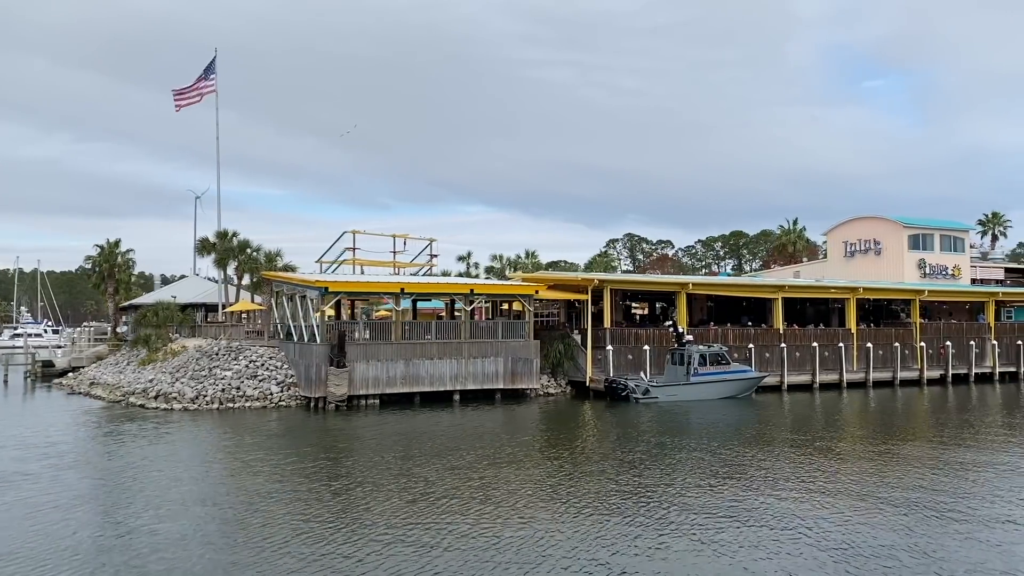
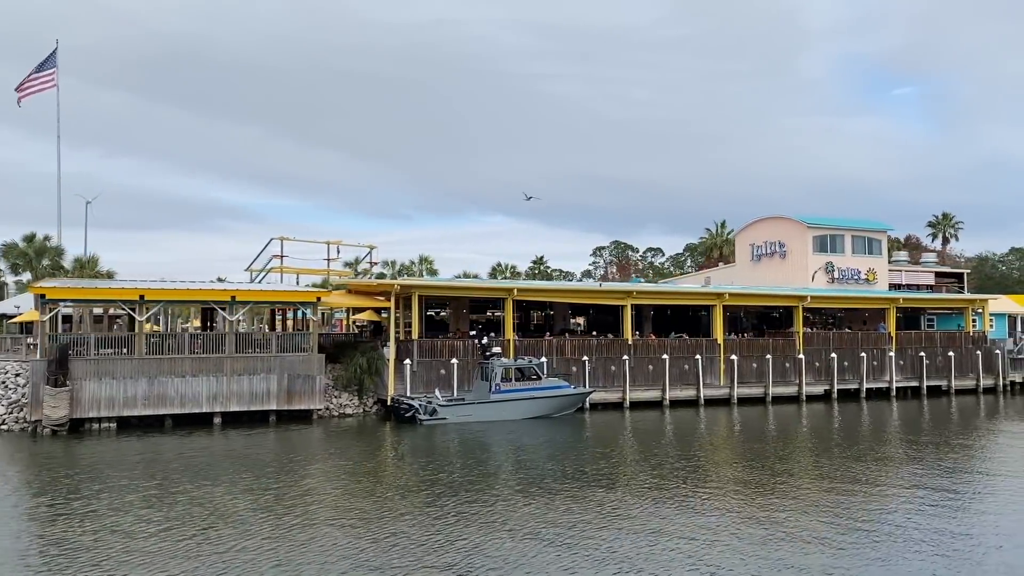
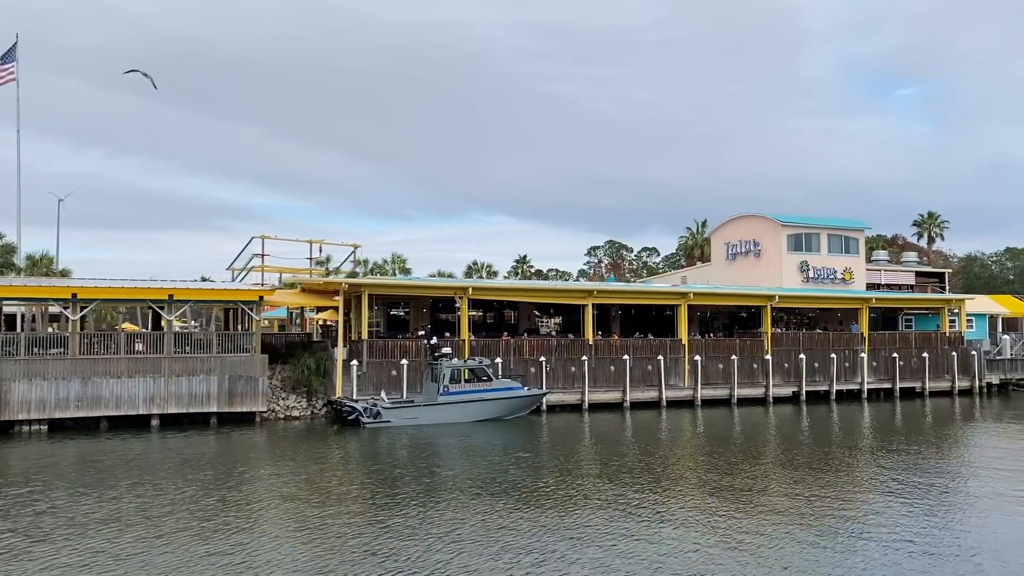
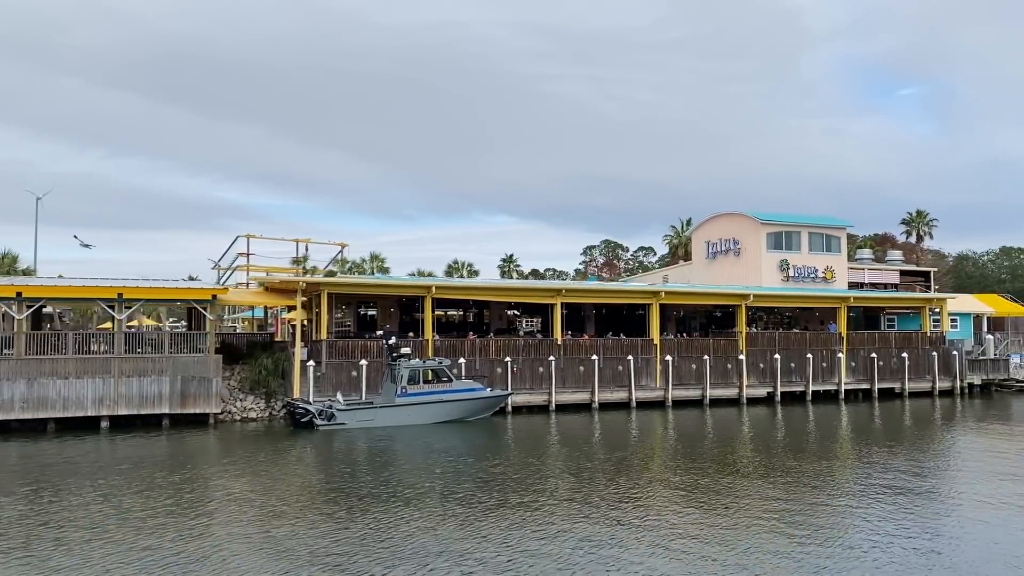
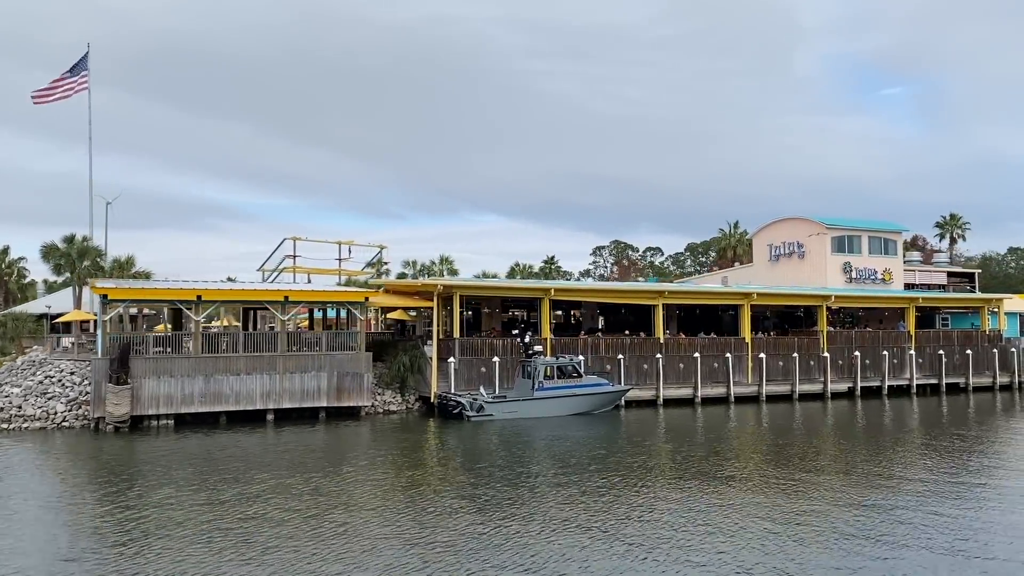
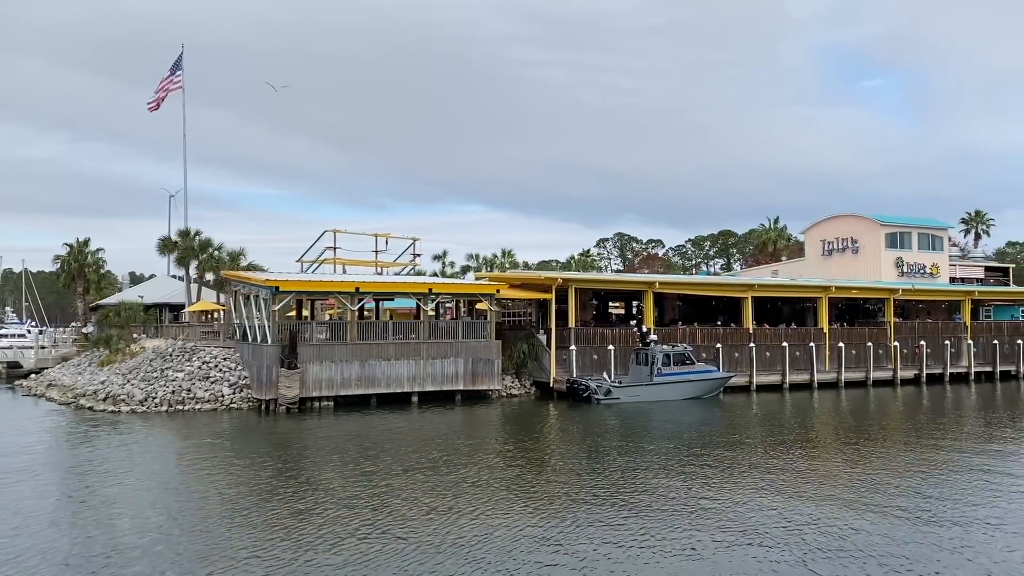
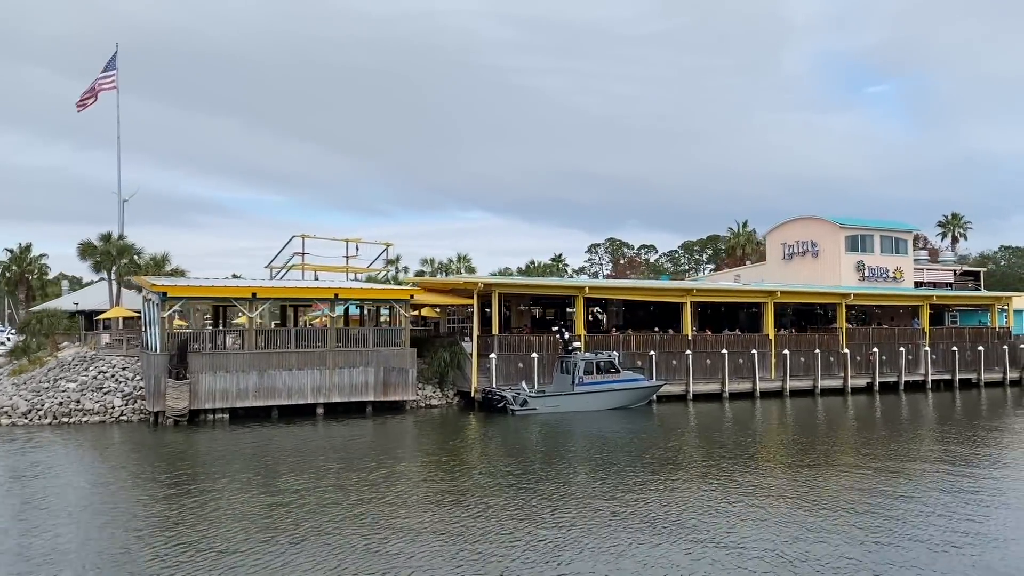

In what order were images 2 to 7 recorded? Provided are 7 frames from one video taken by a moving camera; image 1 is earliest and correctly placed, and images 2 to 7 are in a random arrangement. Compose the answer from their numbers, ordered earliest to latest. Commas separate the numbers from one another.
6, 7, 5, 2, 3, 4
